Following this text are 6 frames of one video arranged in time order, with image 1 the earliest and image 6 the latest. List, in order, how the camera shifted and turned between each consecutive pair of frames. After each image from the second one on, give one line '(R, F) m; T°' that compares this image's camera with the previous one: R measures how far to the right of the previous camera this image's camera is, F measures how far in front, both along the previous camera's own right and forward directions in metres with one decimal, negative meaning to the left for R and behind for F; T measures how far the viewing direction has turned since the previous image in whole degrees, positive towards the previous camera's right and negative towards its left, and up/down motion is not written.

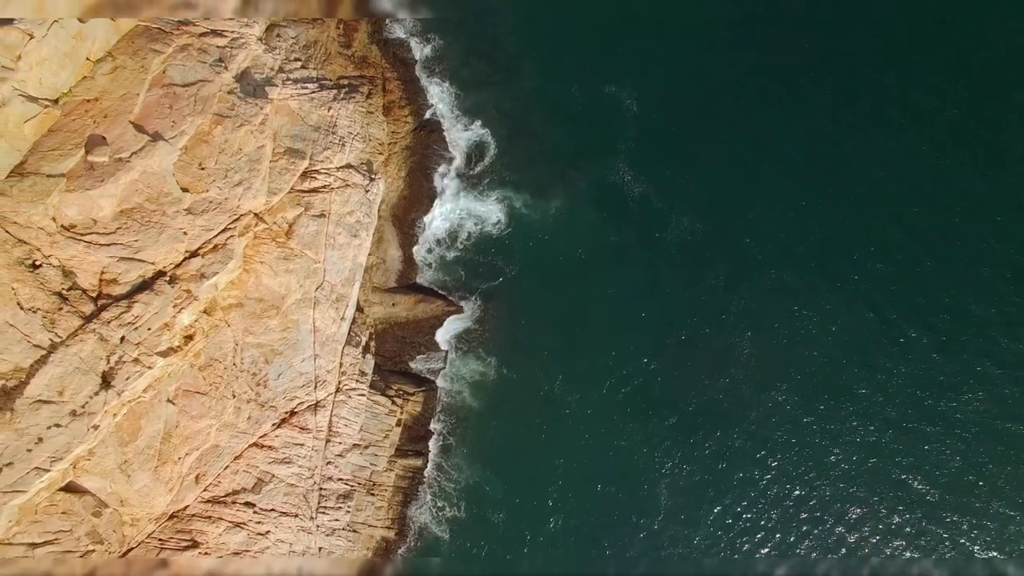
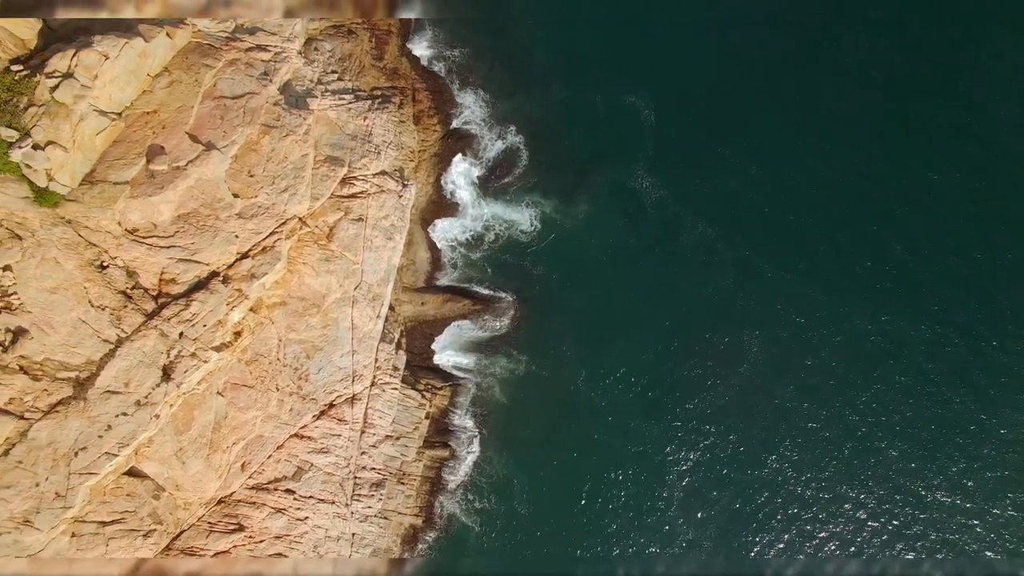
(-1.3, -1.9) m; 0°
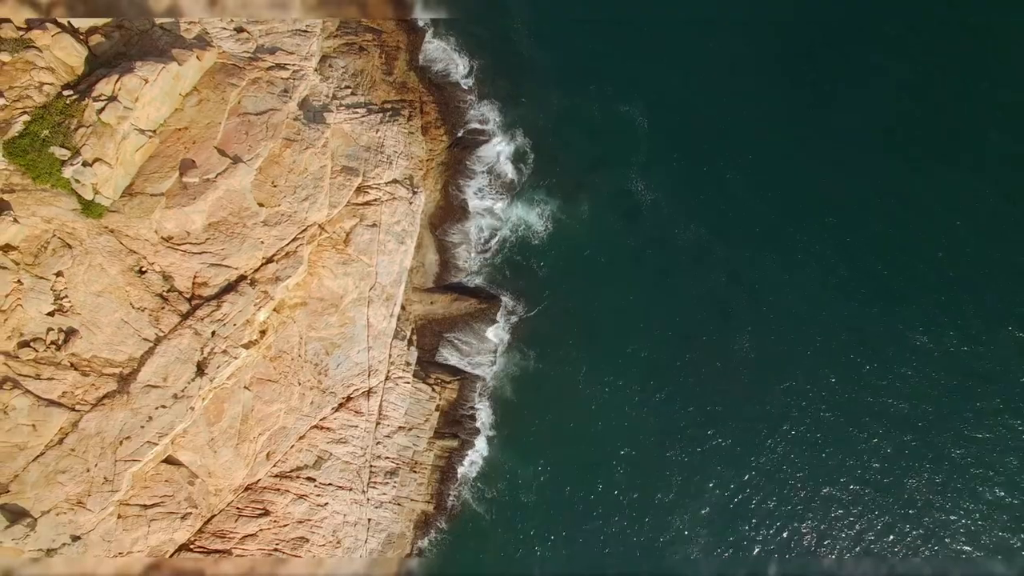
(-0.2, -2.4) m; 0°
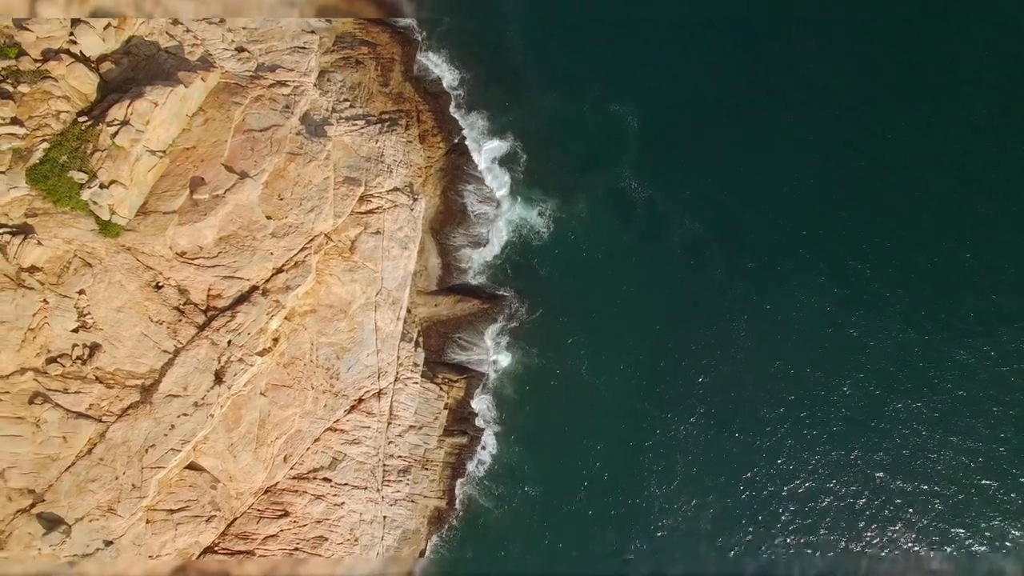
(-0.1, -1.2) m; 0°
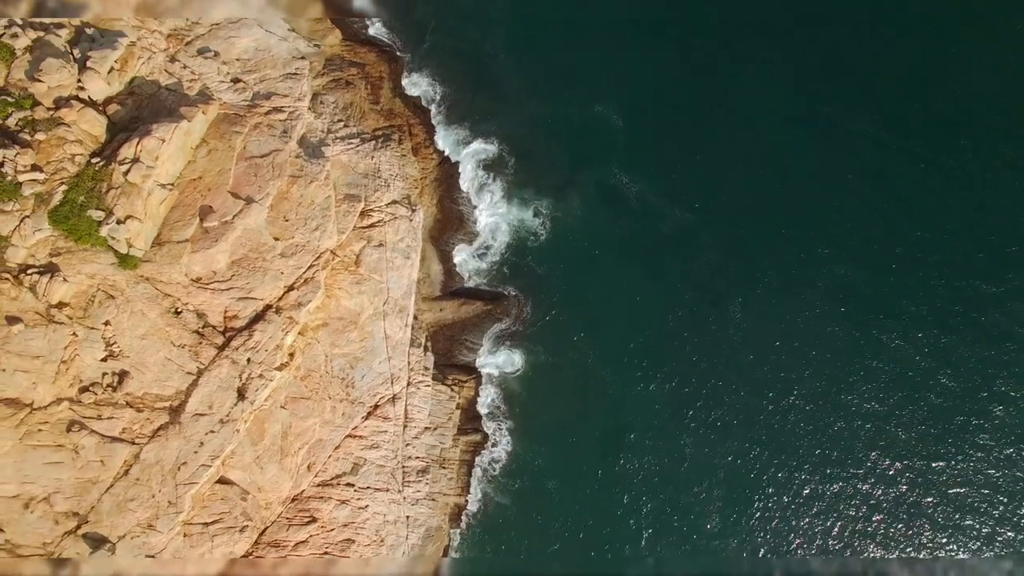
(+0.1, -1.5) m; 0°
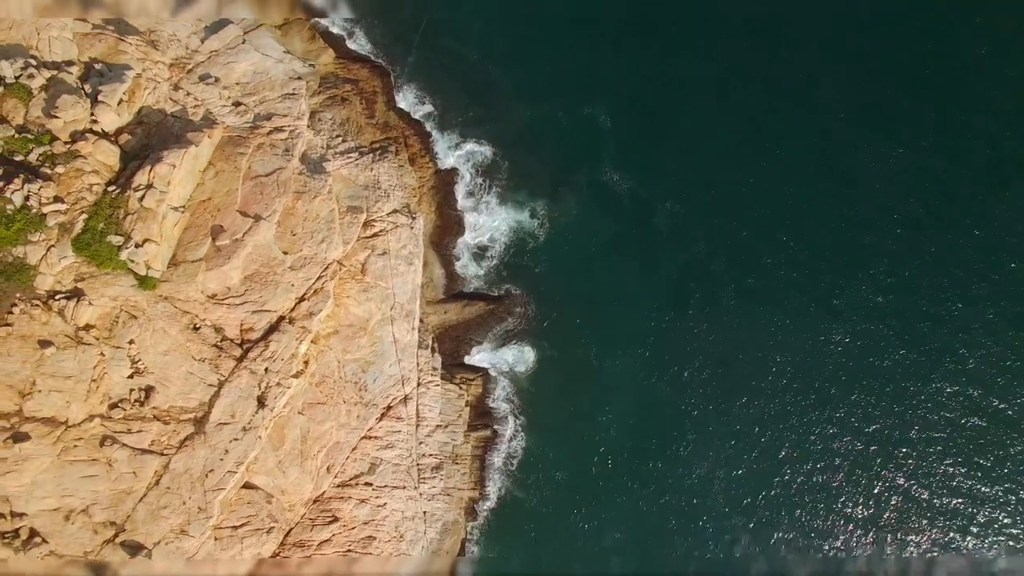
(+0.1, -1.6) m; 0°
